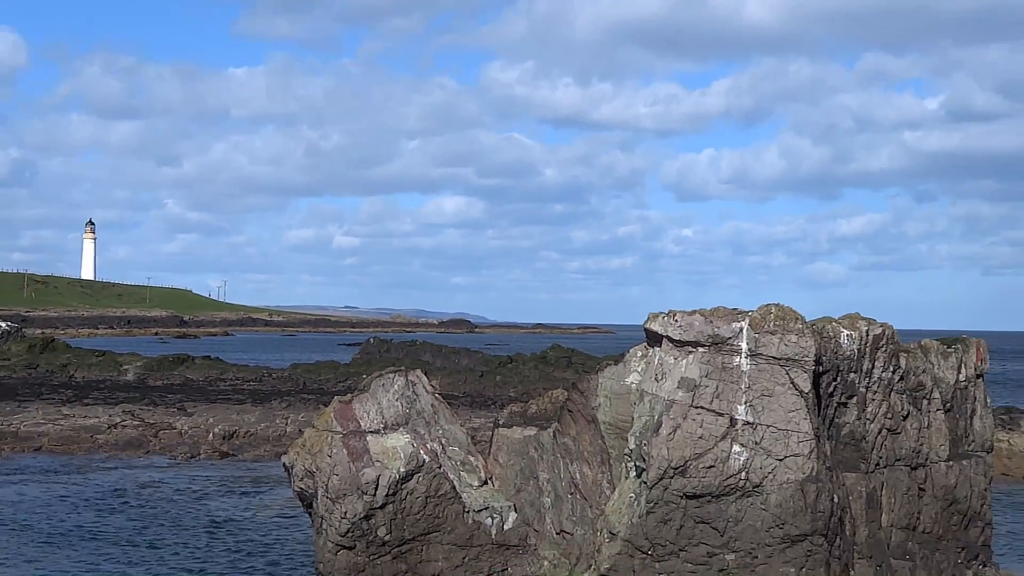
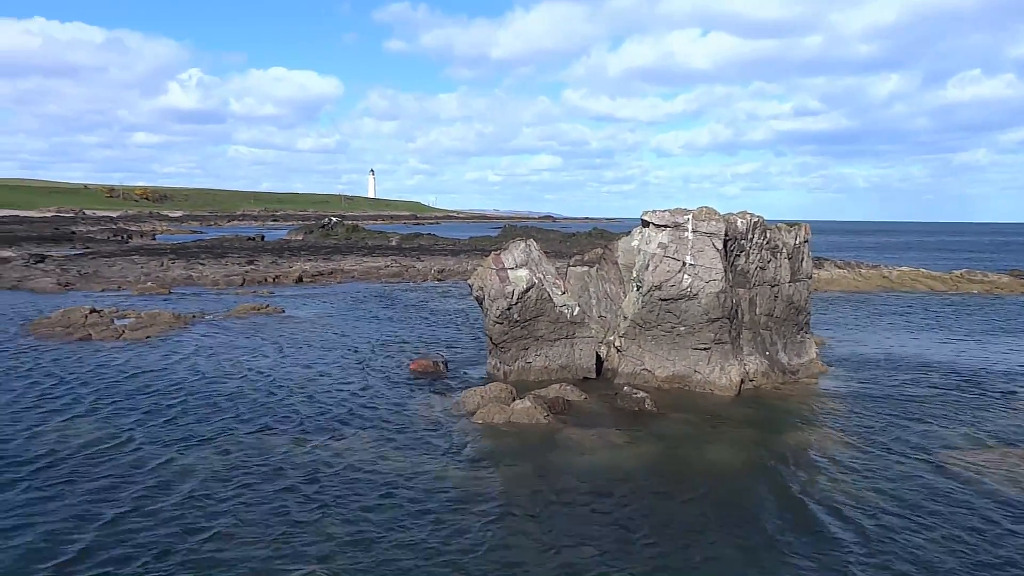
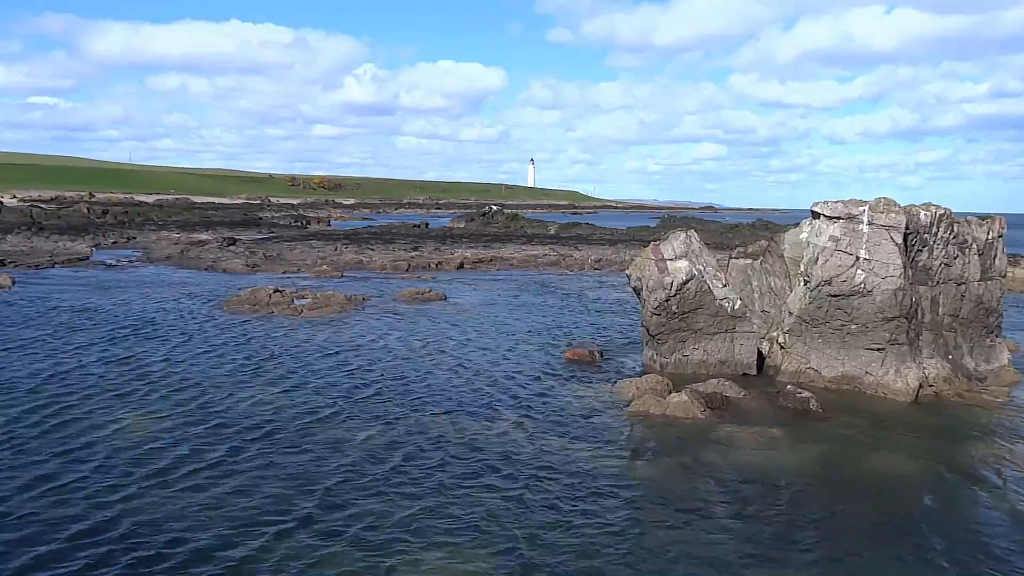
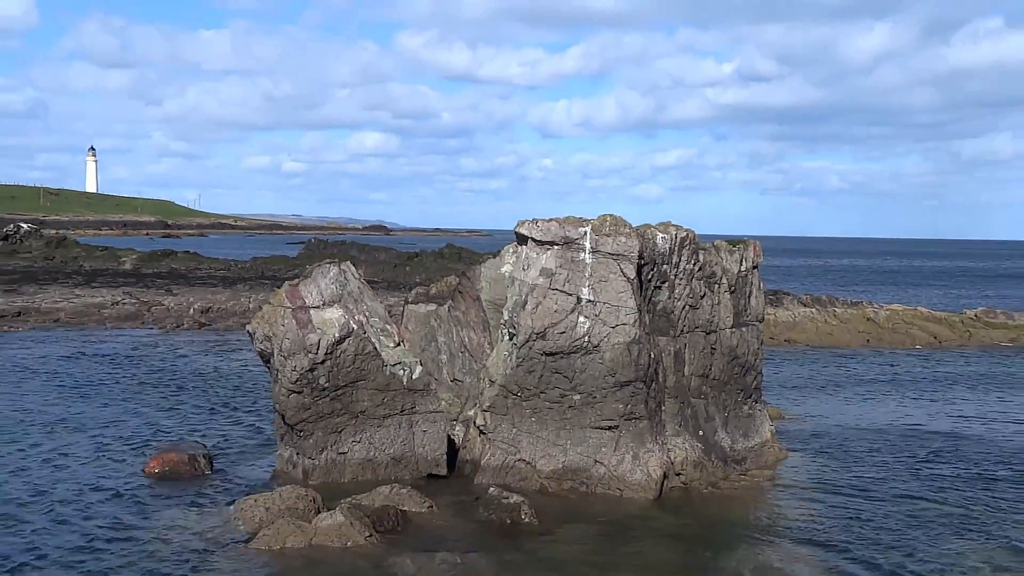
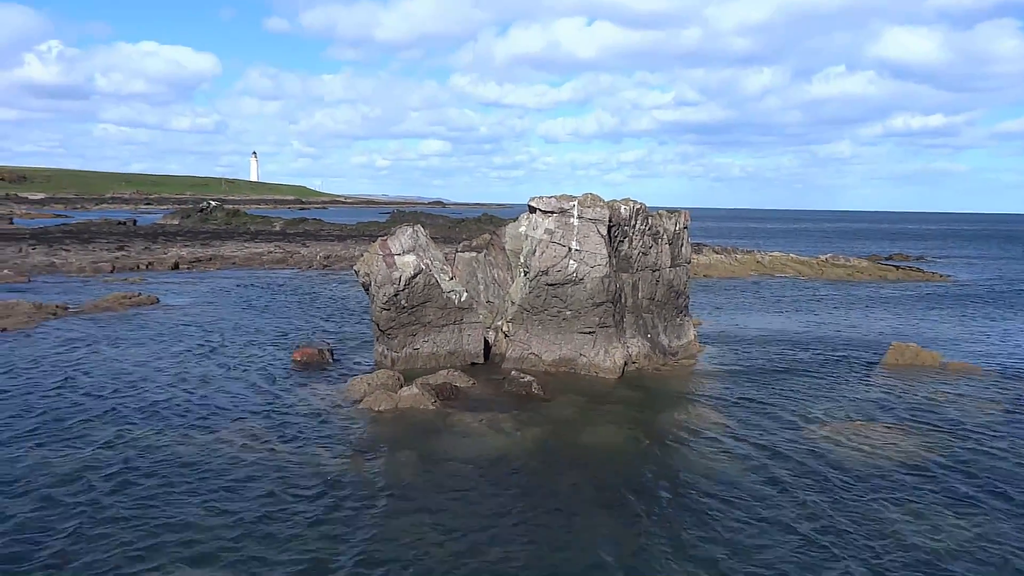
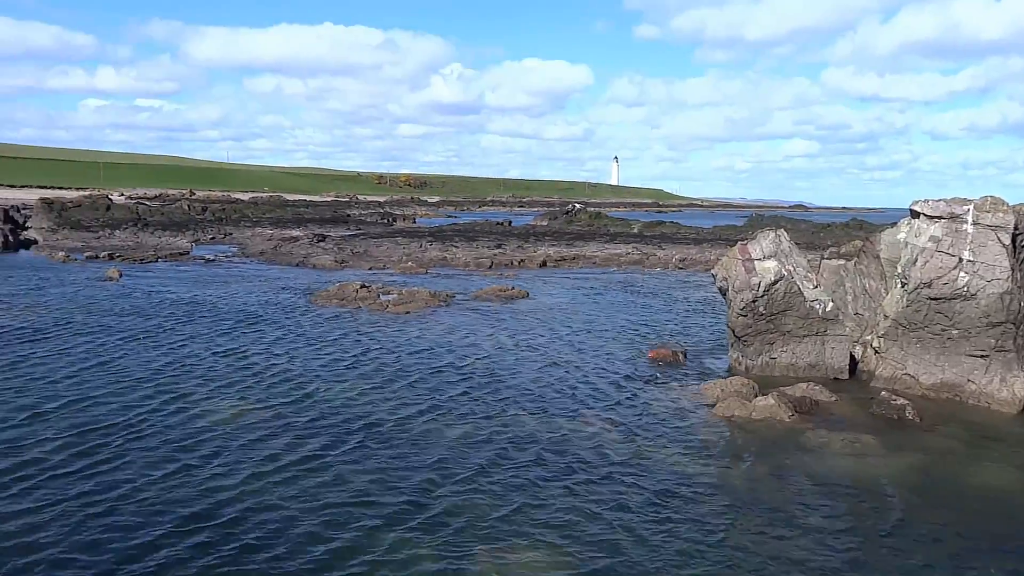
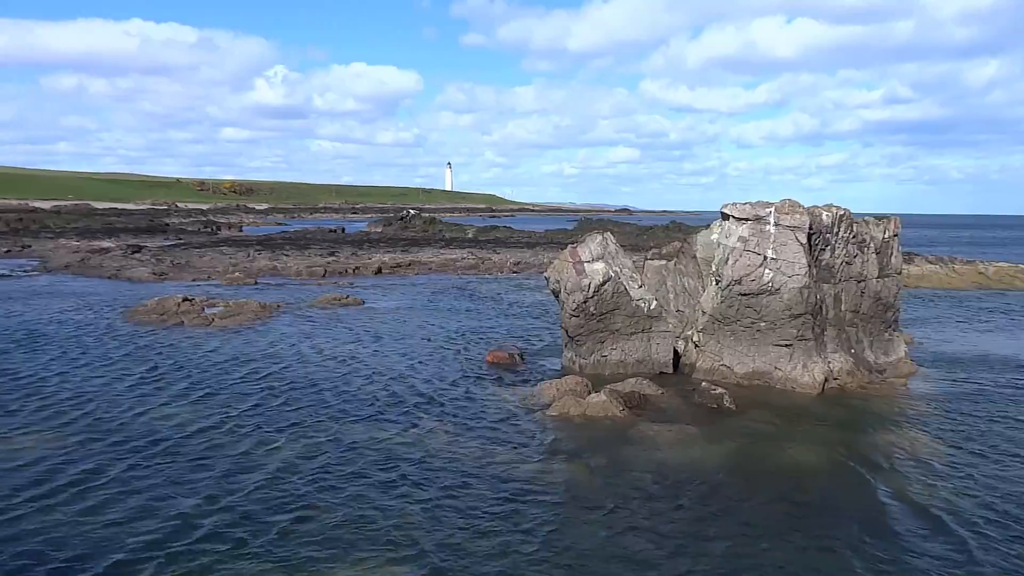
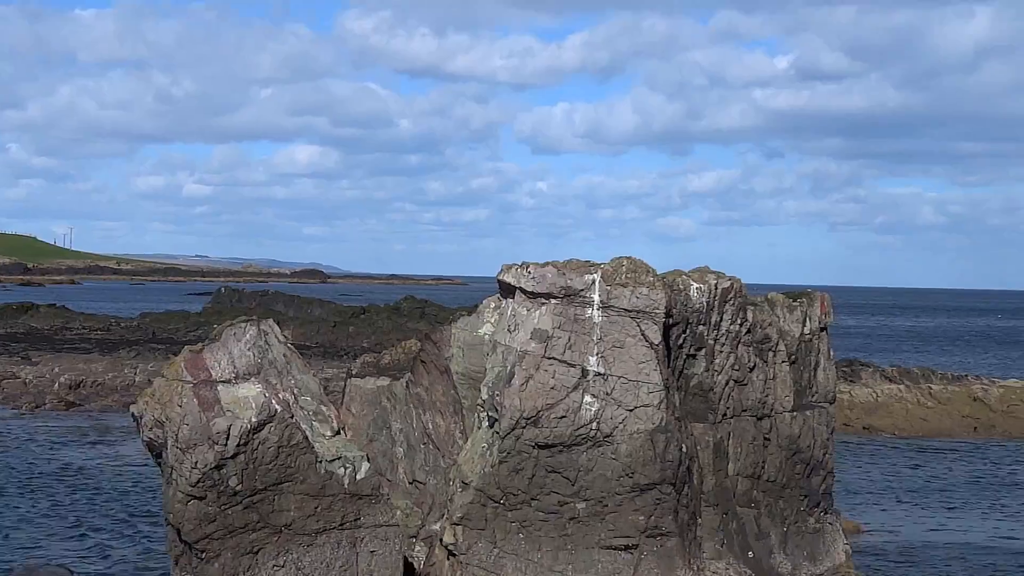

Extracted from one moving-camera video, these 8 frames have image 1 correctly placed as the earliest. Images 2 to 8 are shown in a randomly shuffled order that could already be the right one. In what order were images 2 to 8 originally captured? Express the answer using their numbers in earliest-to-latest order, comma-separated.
8, 4, 5, 2, 7, 3, 6
